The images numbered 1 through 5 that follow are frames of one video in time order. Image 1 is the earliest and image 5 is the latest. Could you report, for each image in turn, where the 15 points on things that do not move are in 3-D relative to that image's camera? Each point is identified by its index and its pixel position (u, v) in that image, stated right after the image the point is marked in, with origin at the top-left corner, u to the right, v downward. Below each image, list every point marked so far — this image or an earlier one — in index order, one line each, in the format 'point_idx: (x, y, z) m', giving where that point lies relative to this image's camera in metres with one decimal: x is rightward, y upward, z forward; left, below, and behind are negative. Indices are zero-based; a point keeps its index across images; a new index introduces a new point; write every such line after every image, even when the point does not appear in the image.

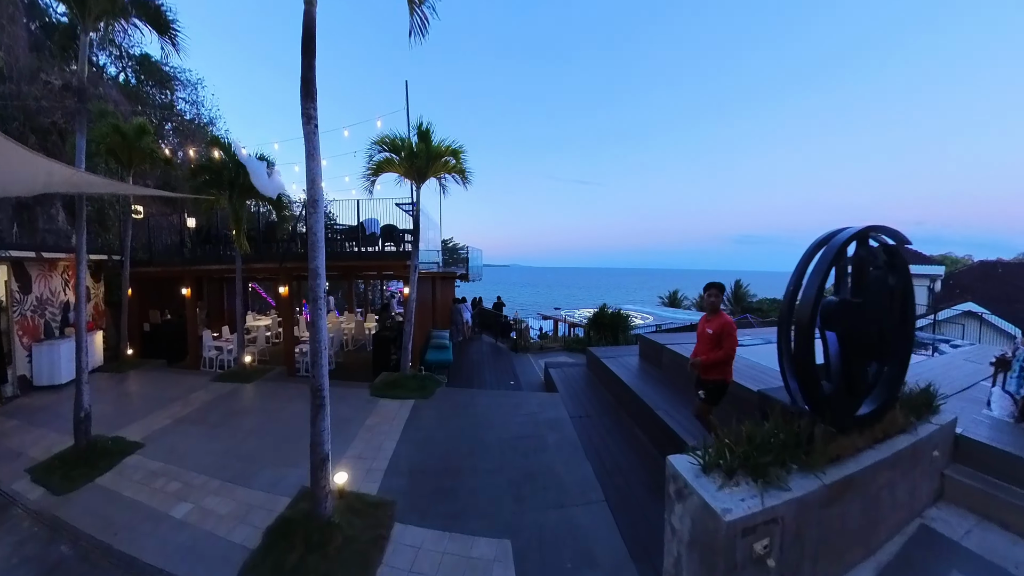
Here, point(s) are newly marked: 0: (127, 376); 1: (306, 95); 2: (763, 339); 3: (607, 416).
0: (-8.2, -1.9, +8.6) m
1: (-1.3, +1.2, +2.6) m
2: (+4.2, -0.9, +6.8) m
3: (+1.1, -1.4, +4.5) m
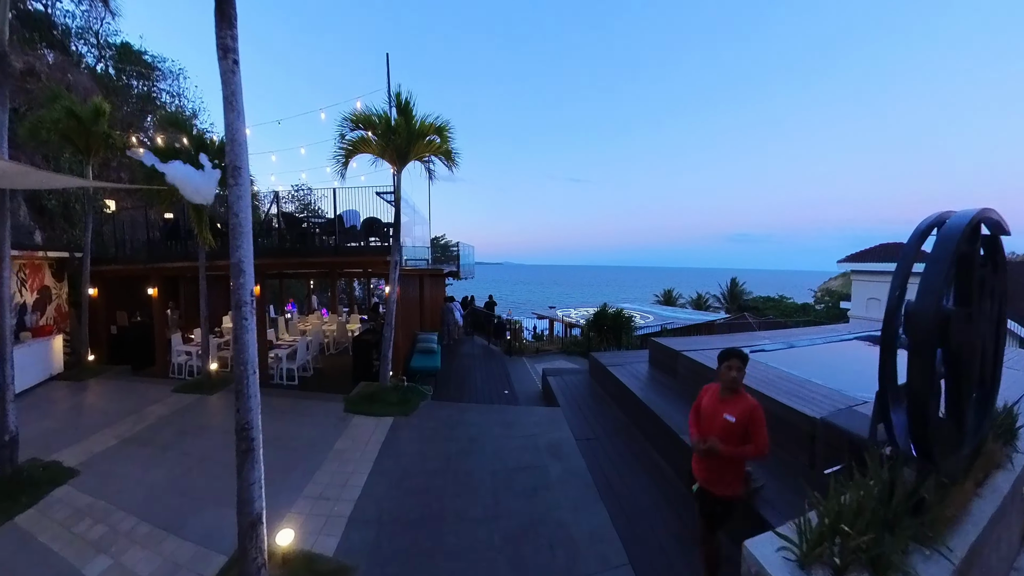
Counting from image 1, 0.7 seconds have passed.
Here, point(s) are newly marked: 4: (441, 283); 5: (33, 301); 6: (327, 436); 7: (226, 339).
0: (-8.3, -1.9, +7.8) m
1: (-1.4, +1.2, +1.9) m
2: (+4.2, -0.8, +6.1) m
3: (+1.0, -1.4, +3.9) m
4: (-2.1, +0.2, +12.4) m
5: (-10.2, -0.3, +8.5) m
6: (-1.9, -1.6, +4.1) m
7: (-6.1, -1.1, +8.6) m
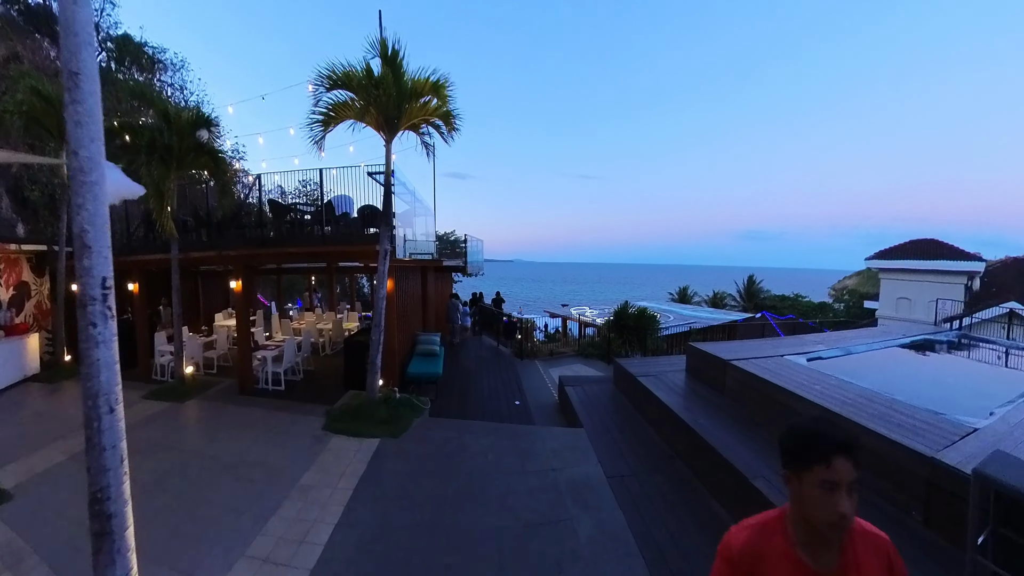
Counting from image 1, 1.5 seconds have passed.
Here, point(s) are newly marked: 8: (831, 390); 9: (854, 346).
0: (-8.1, -1.8, +7.2) m
1: (-1.3, +1.3, +1.1) m
2: (+4.3, -0.8, +5.2) m
3: (+1.1, -1.4, +3.0) m
4: (-1.8, +0.3, +11.6) m
5: (-9.9, -0.2, +7.9) m
6: (-1.8, -1.5, +3.4) m
7: (-5.9, -1.0, +7.9) m
8: (+2.7, -0.9, +3.4) m
9: (+4.3, -0.8, +5.1) m
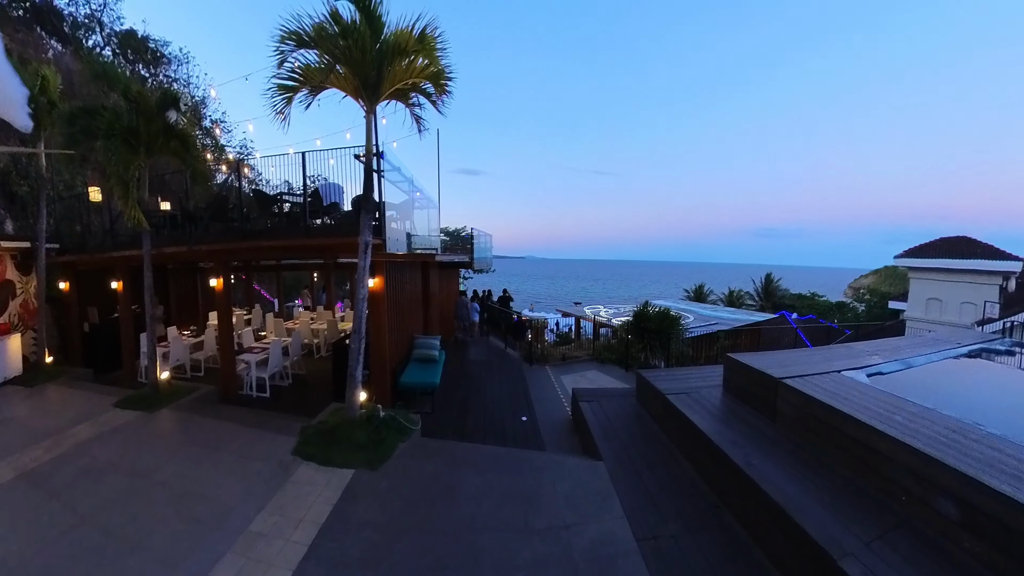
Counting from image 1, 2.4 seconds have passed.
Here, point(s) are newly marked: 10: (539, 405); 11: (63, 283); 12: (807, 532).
0: (-8.0, -1.7, +6.8) m
1: (-1.3, +1.3, +0.5) m
2: (+4.4, -0.8, +4.5) m
3: (+1.1, -1.4, +2.4) m
4: (-1.6, +0.3, +11.0) m
5: (-9.8, -0.1, +7.5) m
6: (-1.8, -1.5, +2.8) m
7: (-5.8, -1.0, +7.4) m
8: (+2.7, -0.9, +2.7) m
9: (+4.4, -0.7, +4.3) m
10: (+0.3, -1.4, +4.7) m
11: (-9.3, +0.1, +8.3) m
12: (+1.4, -1.1, +1.9) m
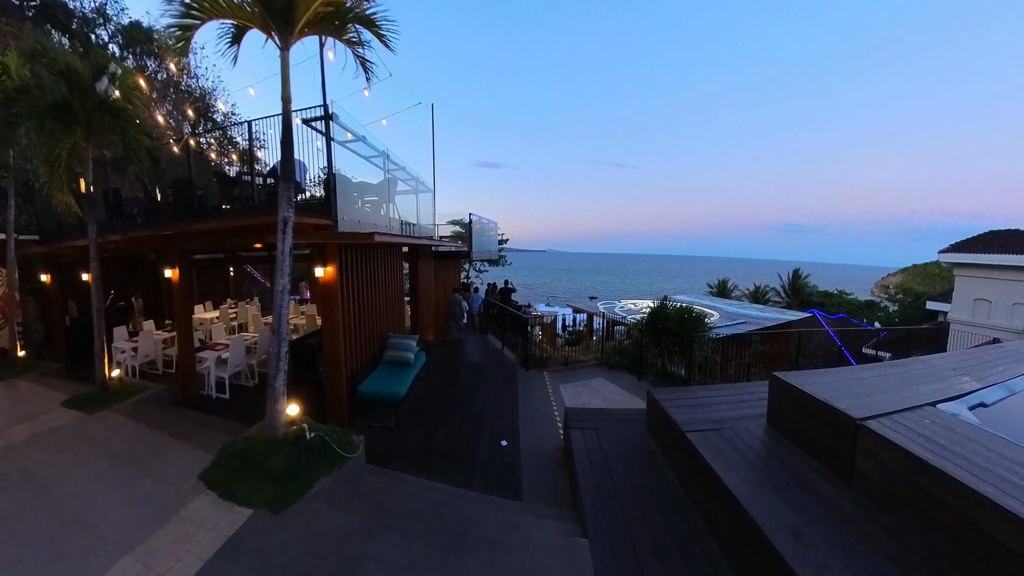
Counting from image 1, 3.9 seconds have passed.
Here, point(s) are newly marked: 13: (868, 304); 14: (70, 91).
0: (-8.1, -1.6, +6.4) m
1: (-1.7, +1.3, -0.3) m
2: (+4.2, -0.7, +3.4) m
3: (+0.8, -1.4, +1.5) m
4: (-1.5, +0.5, +10.2) m
5: (-9.8, 0.0, +7.2) m
6: (-2.1, -1.4, +2.1) m
7: (-5.8, -0.8, +6.9) m
8: (+2.5, -0.9, +1.8) m
9: (+4.2, -0.7, +3.3) m
10: (+0.2, -1.3, +3.9) m
11: (-9.2, +0.3, +7.9) m
12: (+1.1, -1.1, +1.0) m
13: (+17.9, -0.7, +19.4) m
14: (-4.7, +2.2, +4.3) m
